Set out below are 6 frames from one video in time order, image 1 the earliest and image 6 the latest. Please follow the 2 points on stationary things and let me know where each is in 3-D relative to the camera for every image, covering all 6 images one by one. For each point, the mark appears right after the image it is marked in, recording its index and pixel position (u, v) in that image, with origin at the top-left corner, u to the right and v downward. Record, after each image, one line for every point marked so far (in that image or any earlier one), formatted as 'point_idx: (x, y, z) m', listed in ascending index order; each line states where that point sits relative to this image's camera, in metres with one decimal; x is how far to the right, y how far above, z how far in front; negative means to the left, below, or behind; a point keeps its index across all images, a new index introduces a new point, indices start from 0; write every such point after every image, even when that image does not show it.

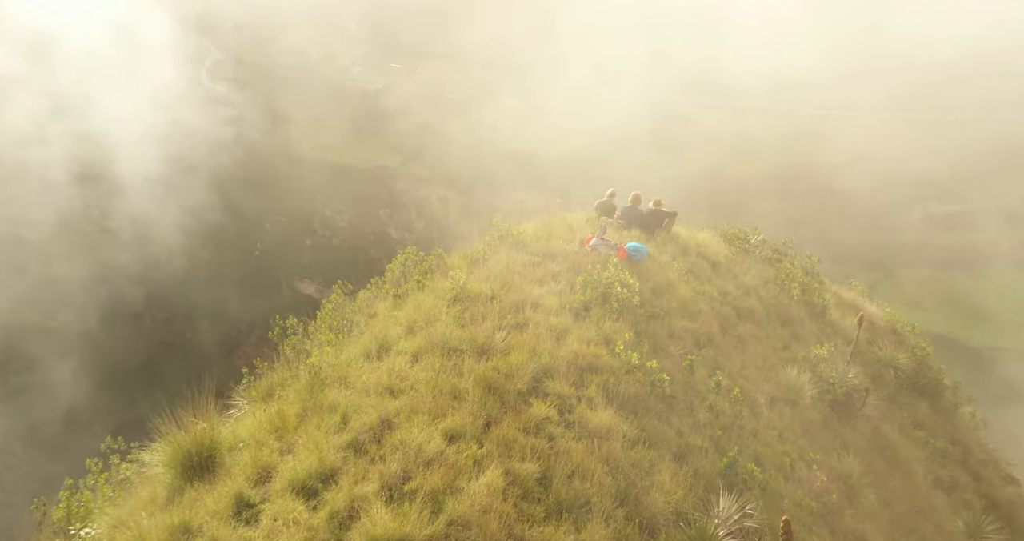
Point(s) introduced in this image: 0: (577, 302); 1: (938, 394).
0: (+1.0, -0.5, +10.2) m
1: (+8.0, -2.3, +12.4) m
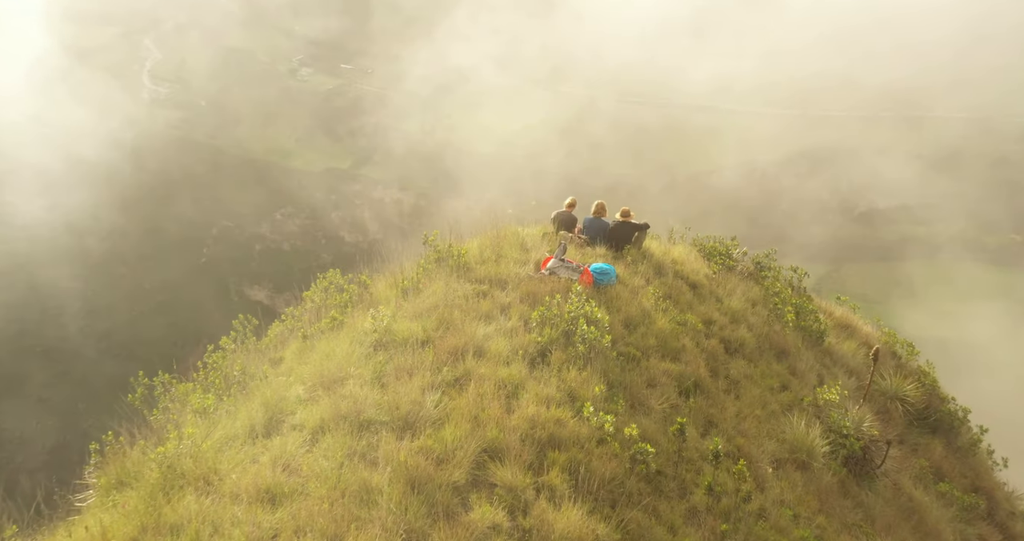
0: (+0.2, -0.9, +8.1) m
1: (+7.1, -2.6, +10.7) m
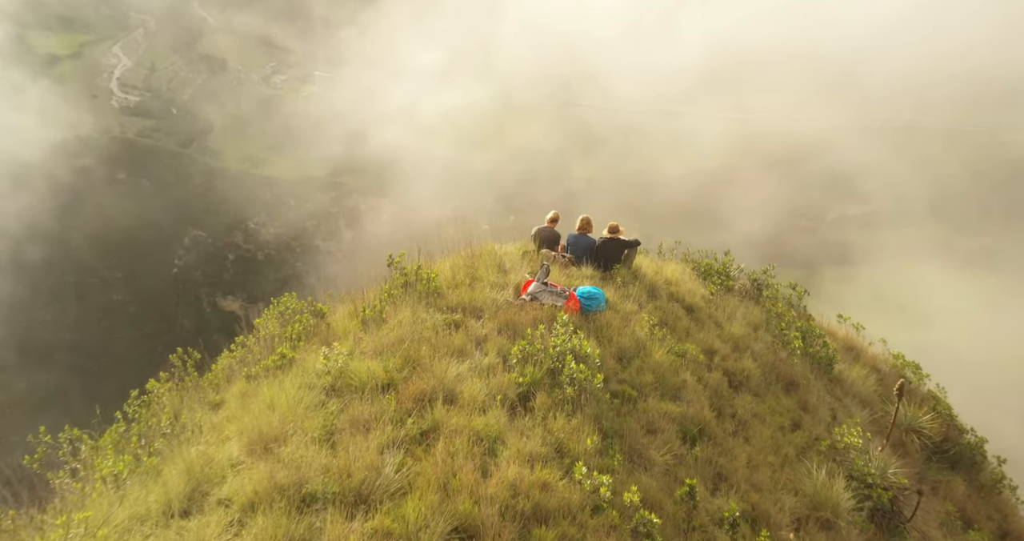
0: (0.0, -1.2, +6.9) m
1: (+6.8, -2.9, +9.8) m
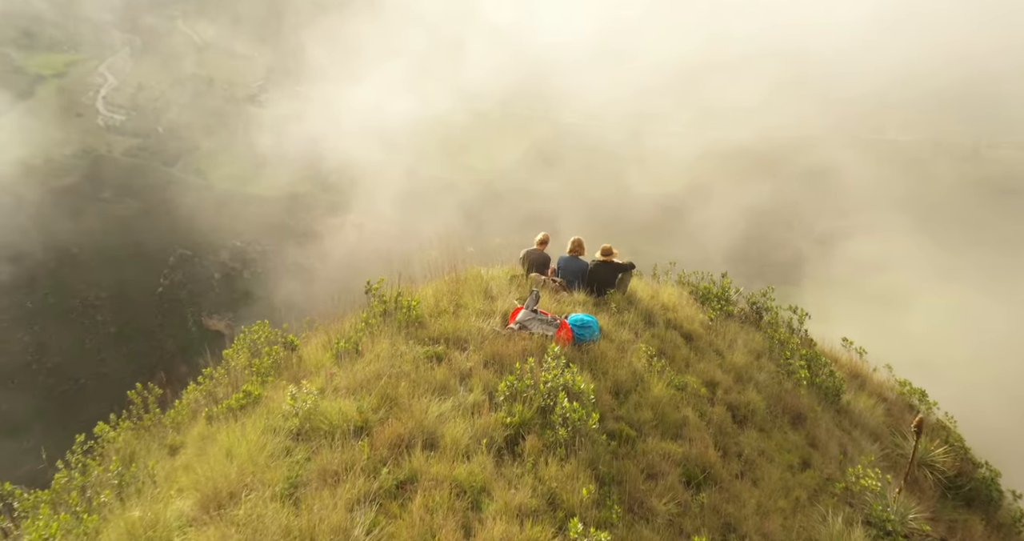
0: (-0.1, -1.5, +6.3) m
1: (+6.7, -3.2, +9.2) m
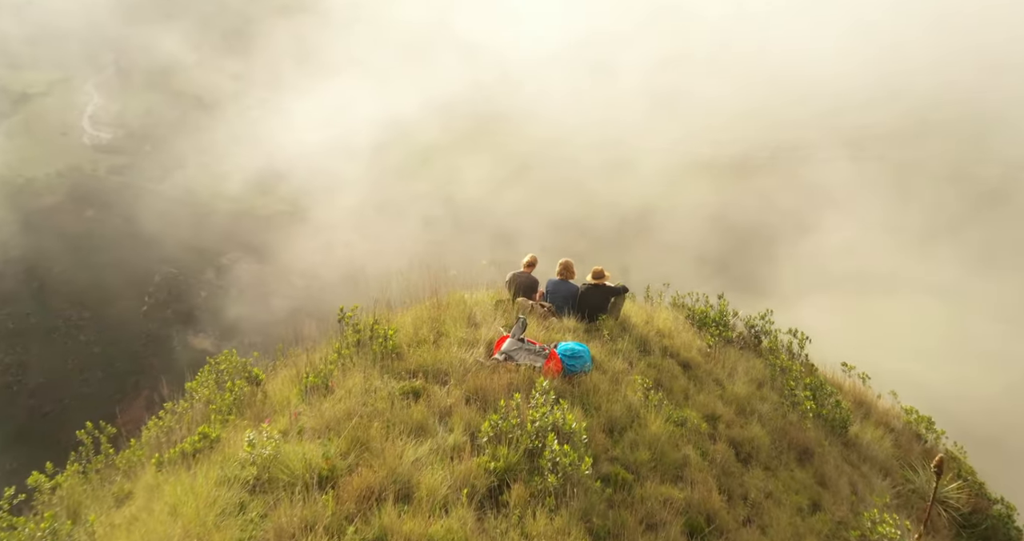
0: (-0.3, -1.7, +5.6) m
1: (+6.5, -3.5, +8.6) m
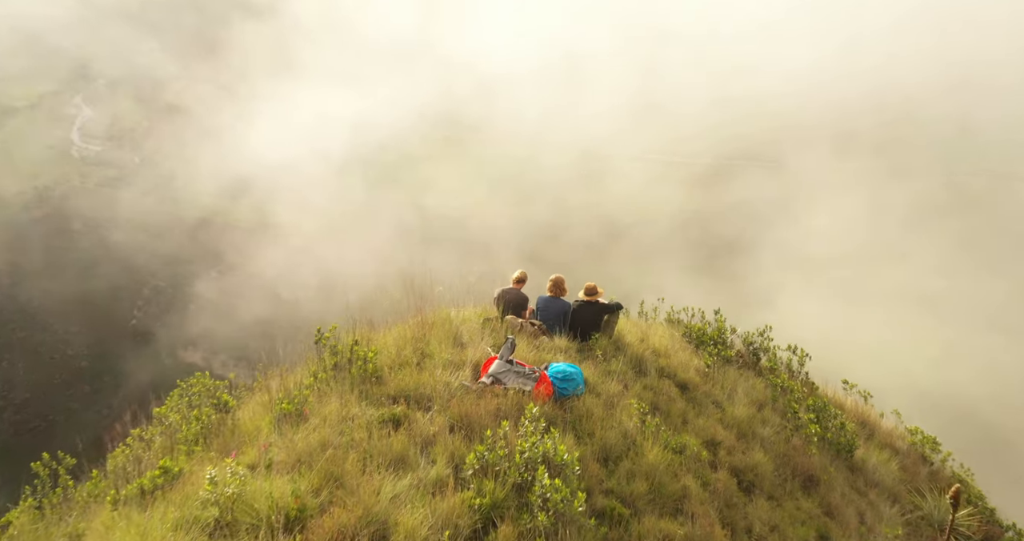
0: (-0.4, -1.9, +5.2) m
1: (+6.3, -3.7, +8.2) m
